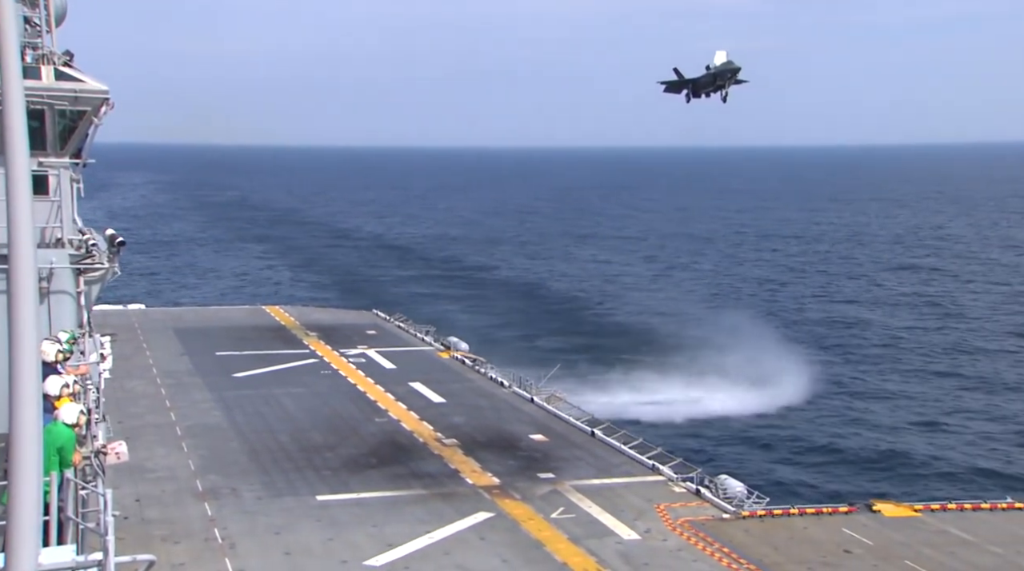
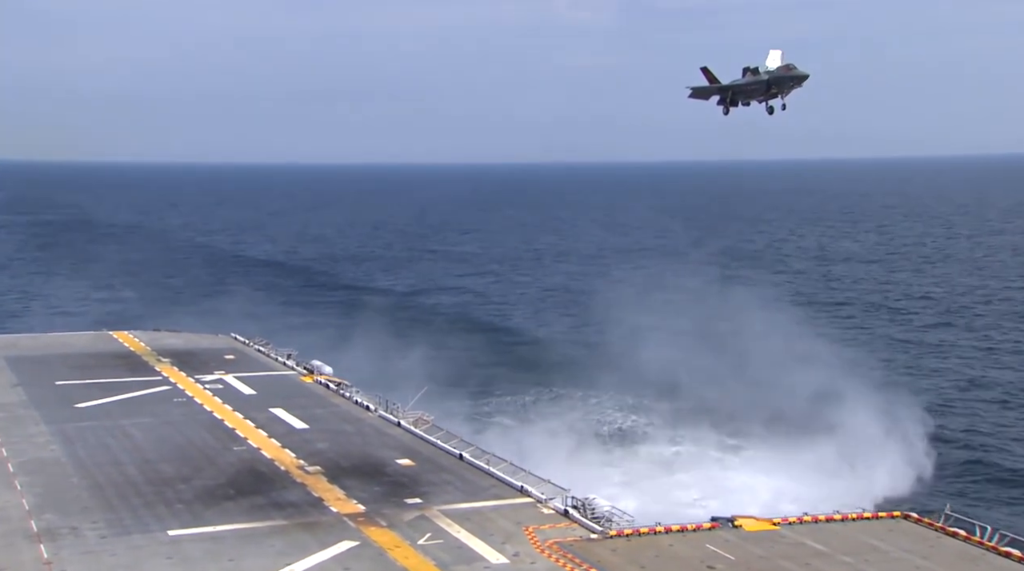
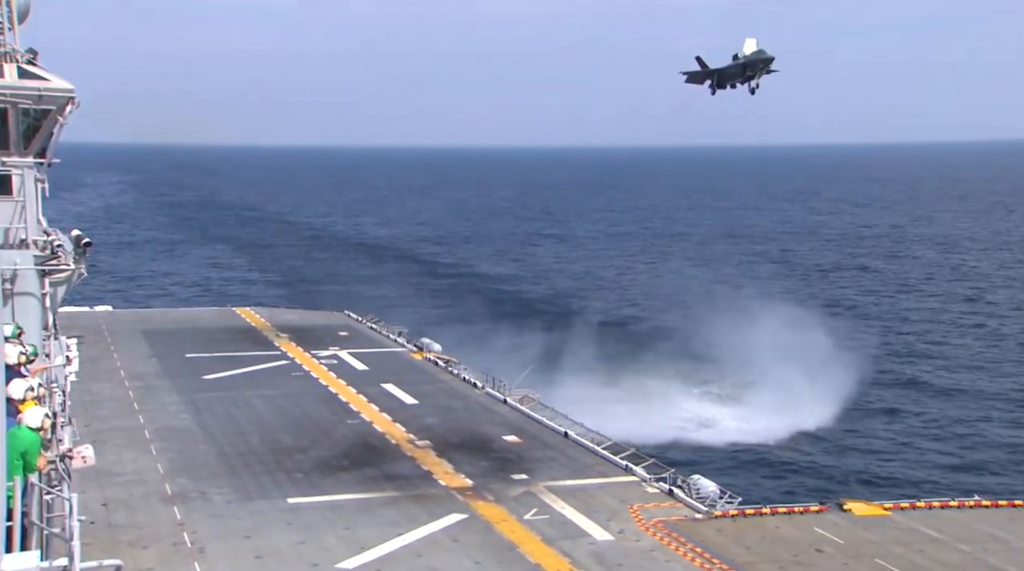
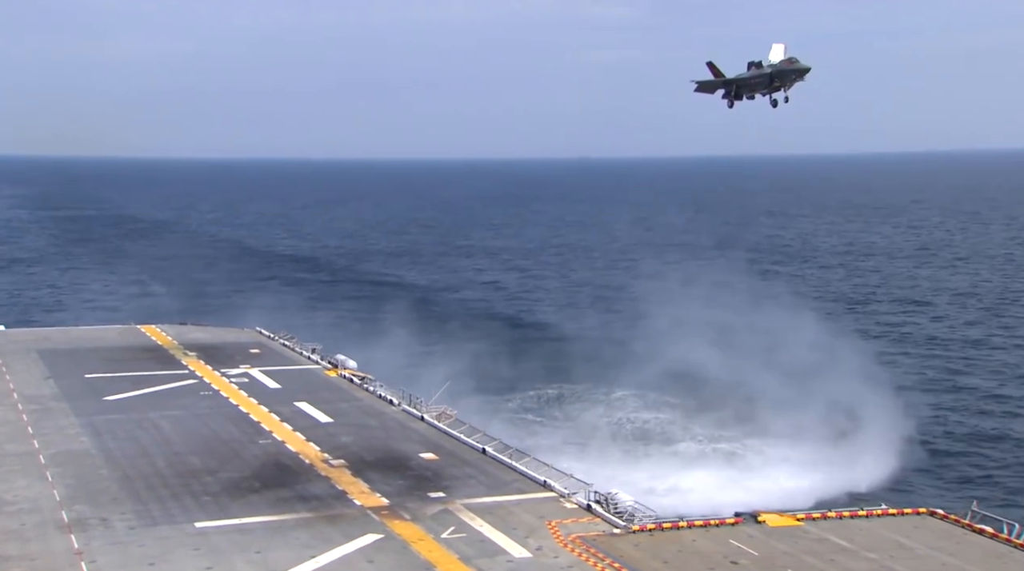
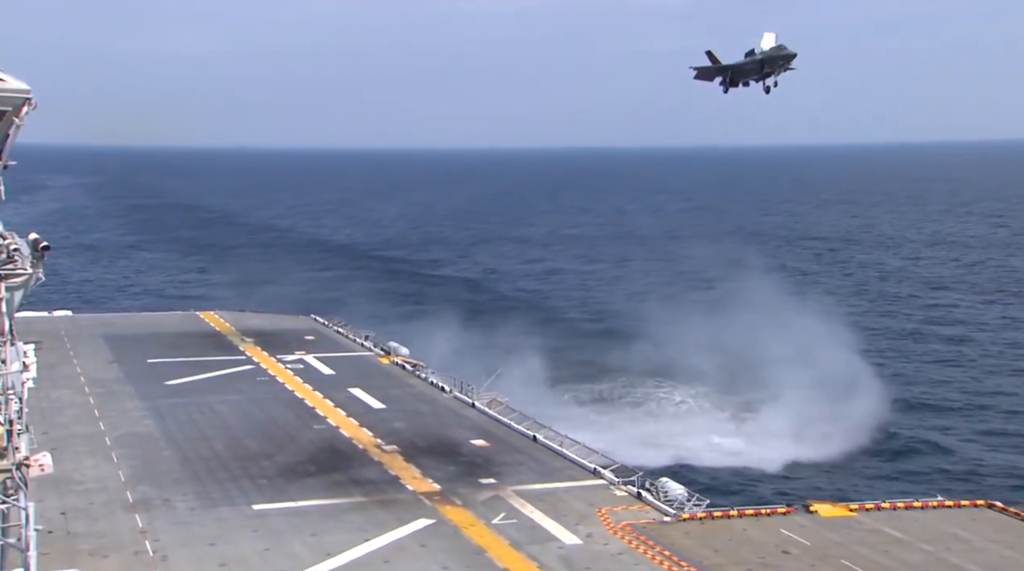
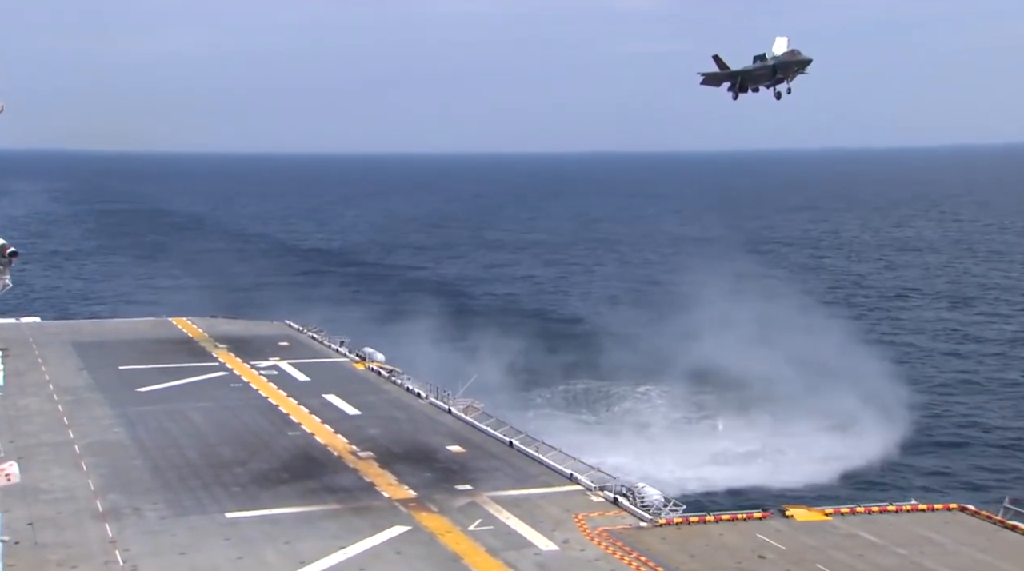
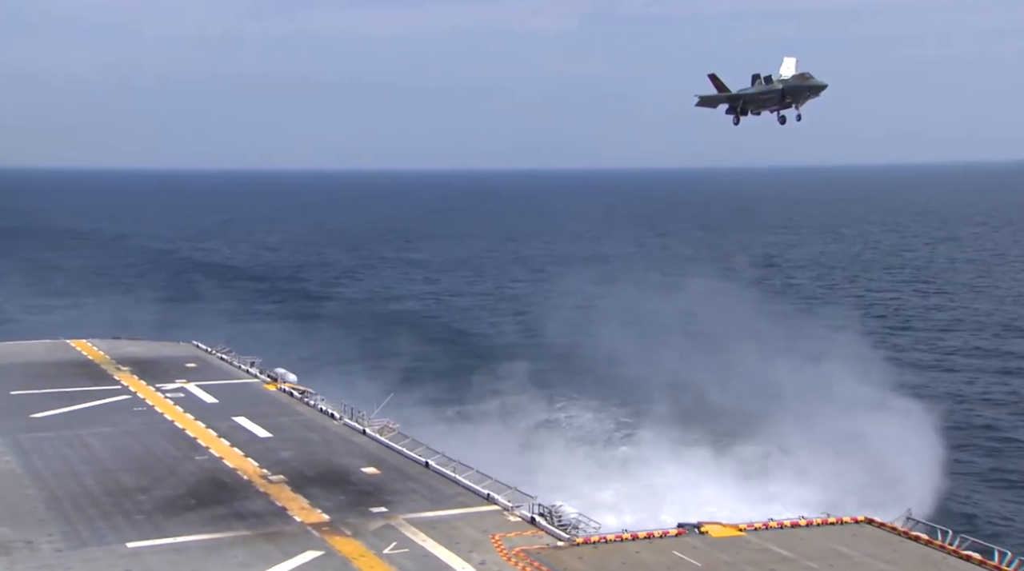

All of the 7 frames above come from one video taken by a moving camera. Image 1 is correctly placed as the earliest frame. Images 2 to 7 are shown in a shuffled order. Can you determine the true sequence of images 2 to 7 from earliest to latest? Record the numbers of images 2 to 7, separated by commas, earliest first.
3, 5, 6, 4, 2, 7
